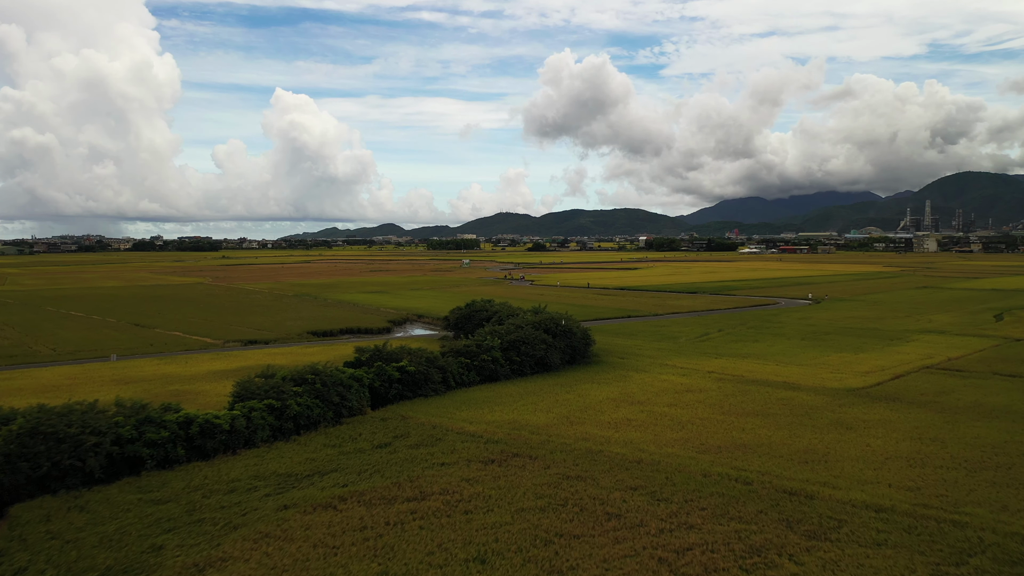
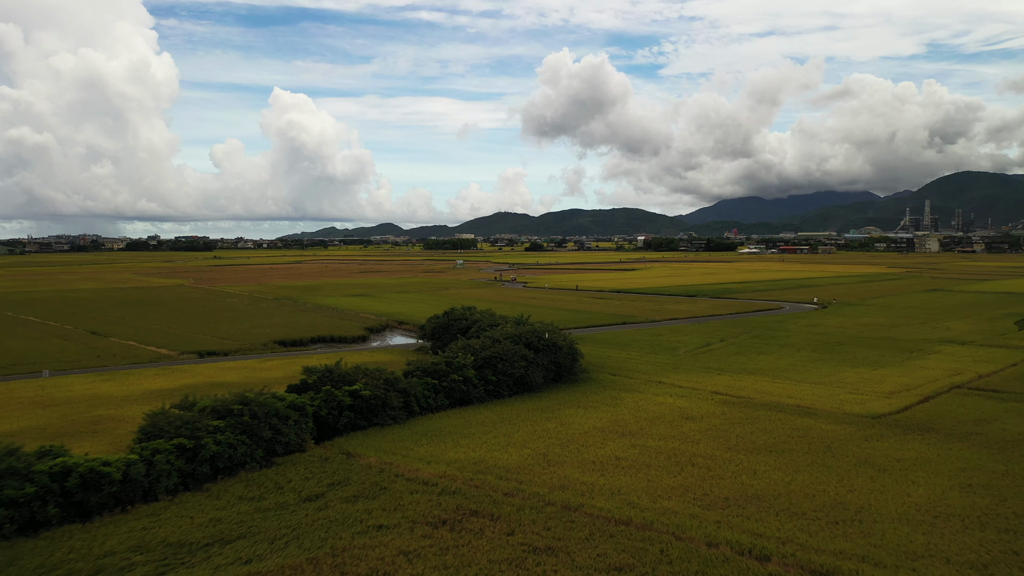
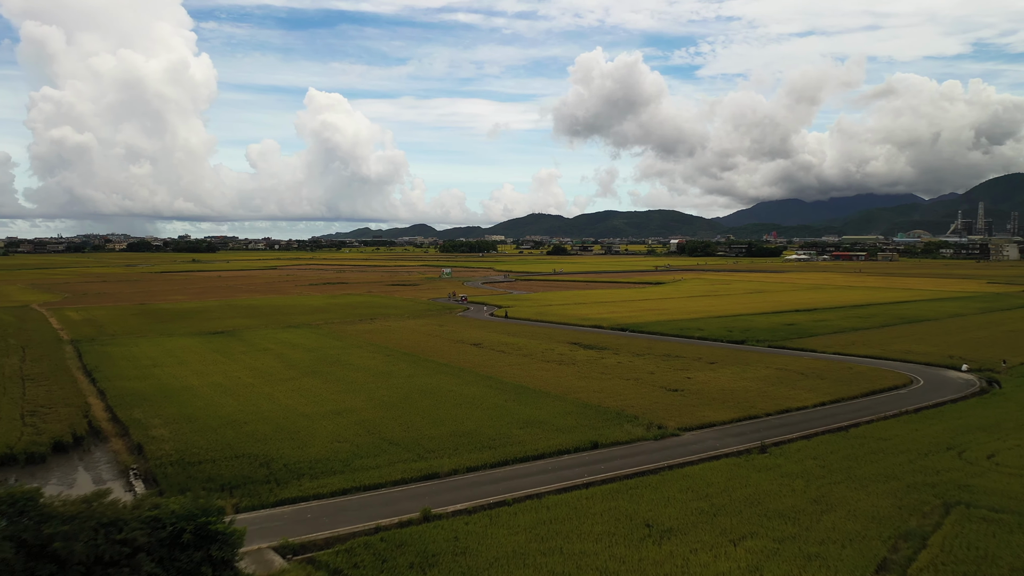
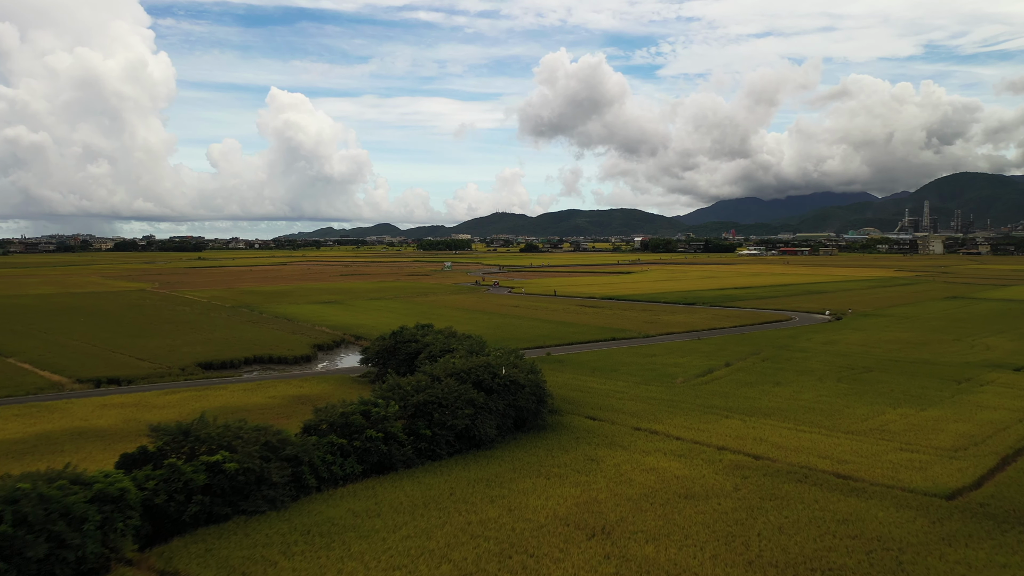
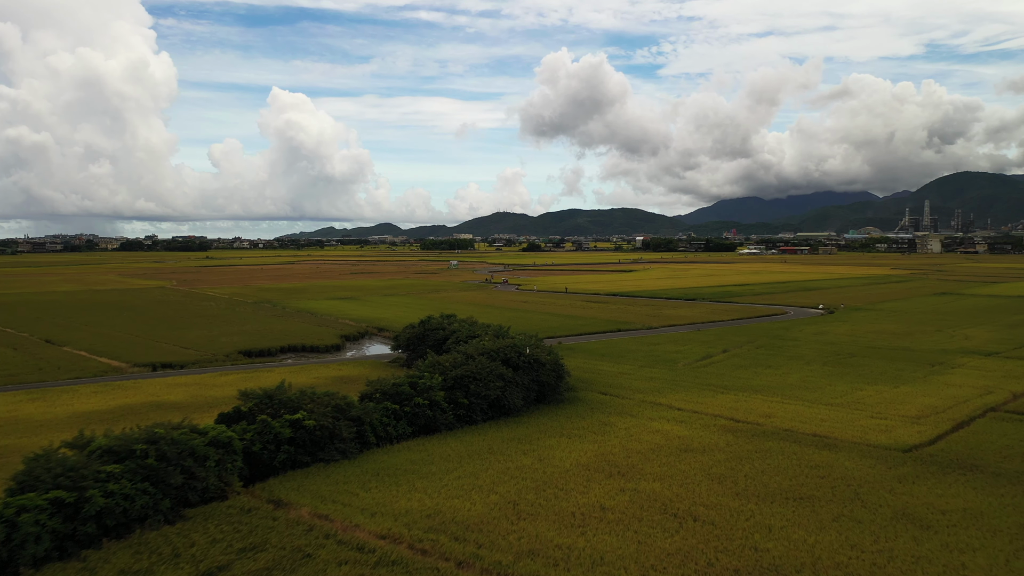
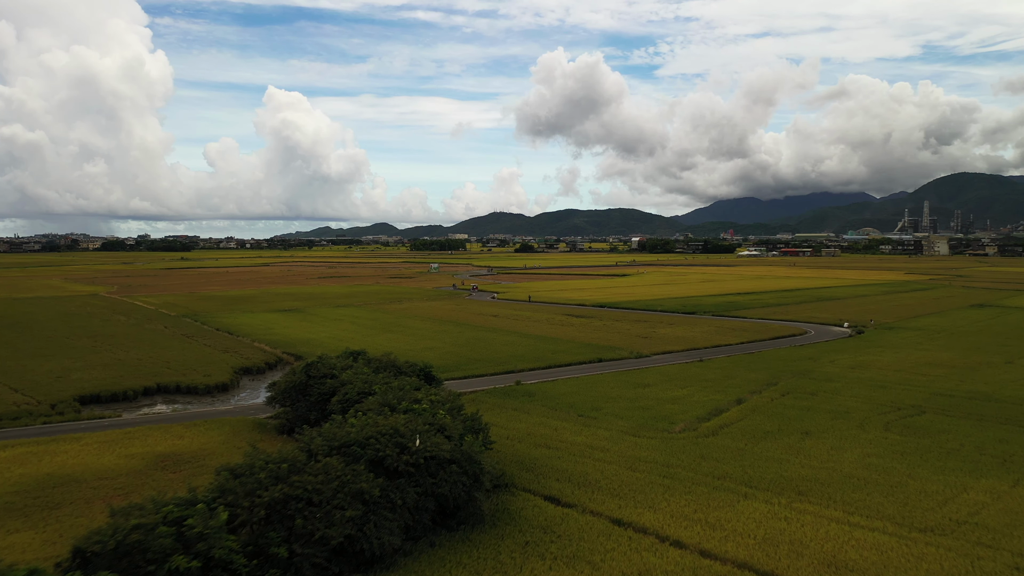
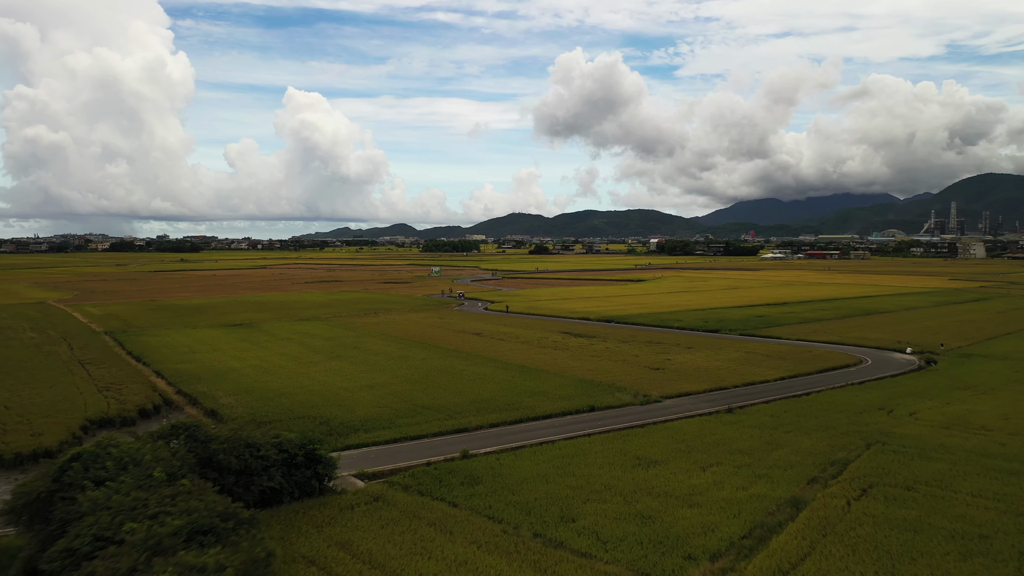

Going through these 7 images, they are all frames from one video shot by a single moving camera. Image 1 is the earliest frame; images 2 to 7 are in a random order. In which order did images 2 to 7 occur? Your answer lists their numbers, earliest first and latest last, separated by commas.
2, 5, 4, 6, 7, 3
